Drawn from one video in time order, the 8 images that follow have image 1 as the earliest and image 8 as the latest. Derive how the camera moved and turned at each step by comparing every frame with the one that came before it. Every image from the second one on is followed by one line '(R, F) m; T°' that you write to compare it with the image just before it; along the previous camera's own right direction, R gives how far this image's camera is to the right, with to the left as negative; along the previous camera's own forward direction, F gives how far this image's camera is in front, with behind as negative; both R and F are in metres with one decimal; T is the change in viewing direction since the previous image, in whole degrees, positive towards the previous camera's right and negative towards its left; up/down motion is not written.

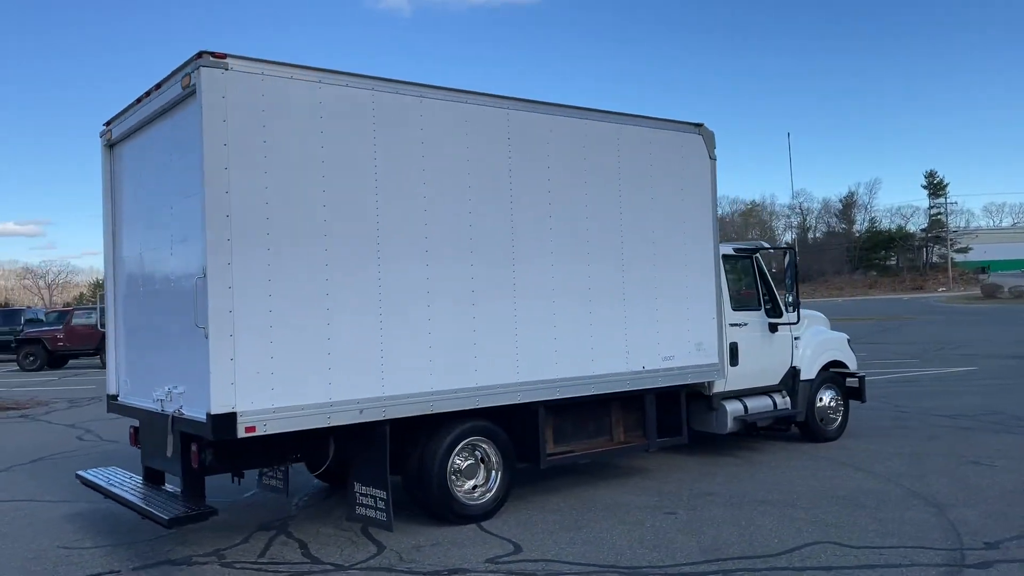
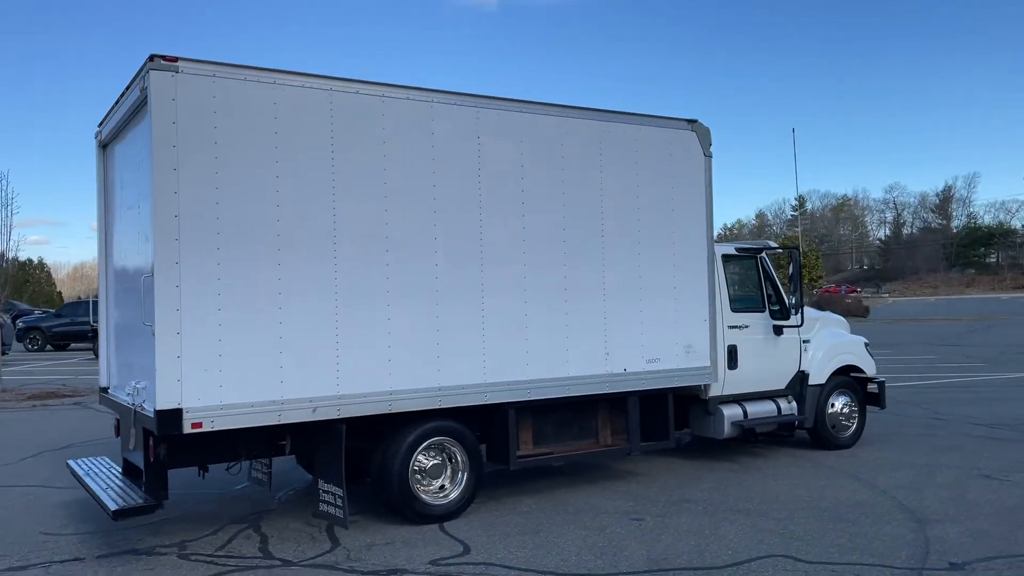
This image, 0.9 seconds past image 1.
(+0.8, +0.1) m; -5°
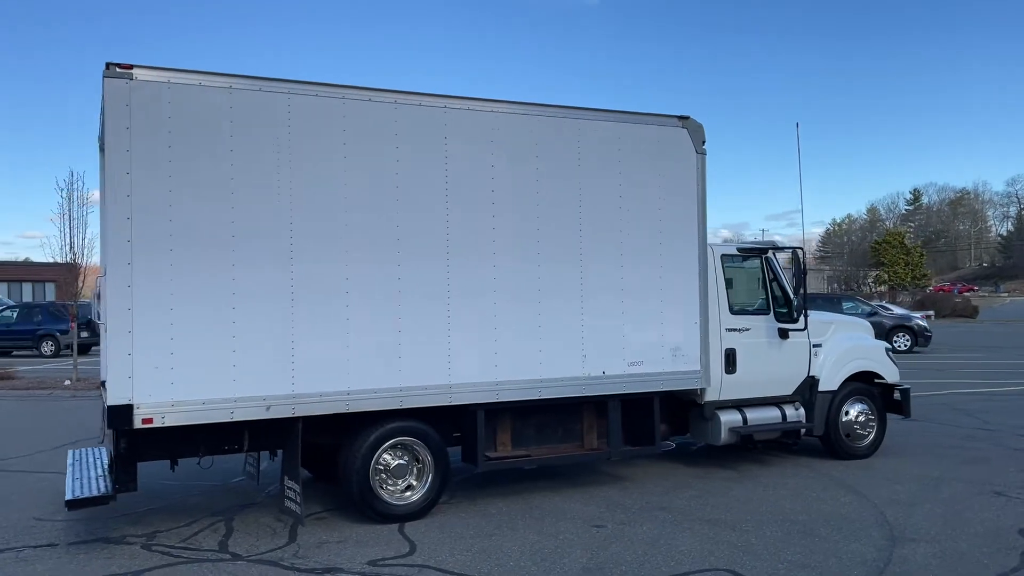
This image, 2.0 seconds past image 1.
(+0.9, +0.1) m; -6°
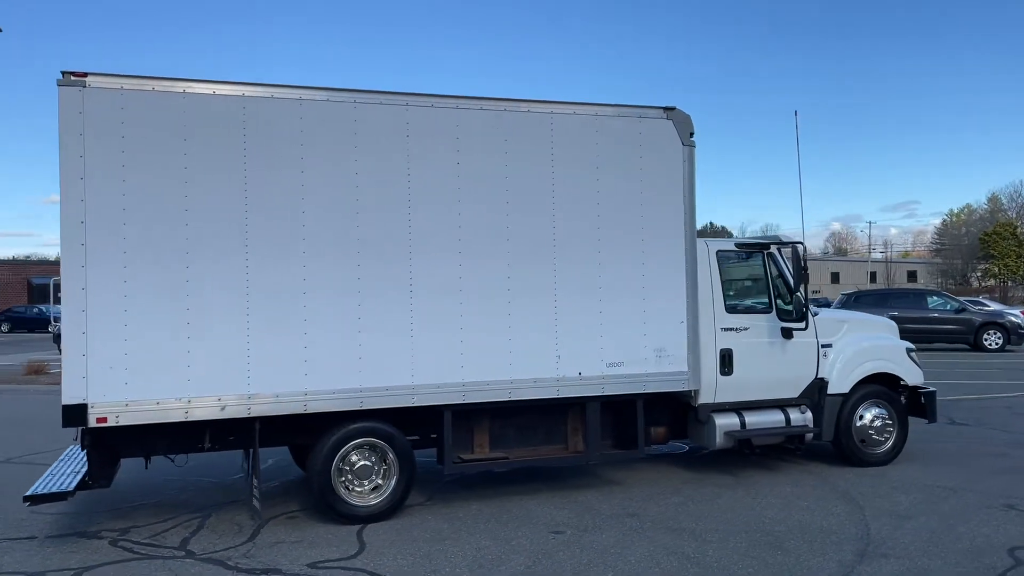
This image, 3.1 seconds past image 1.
(+0.9, +0.2) m; -6°
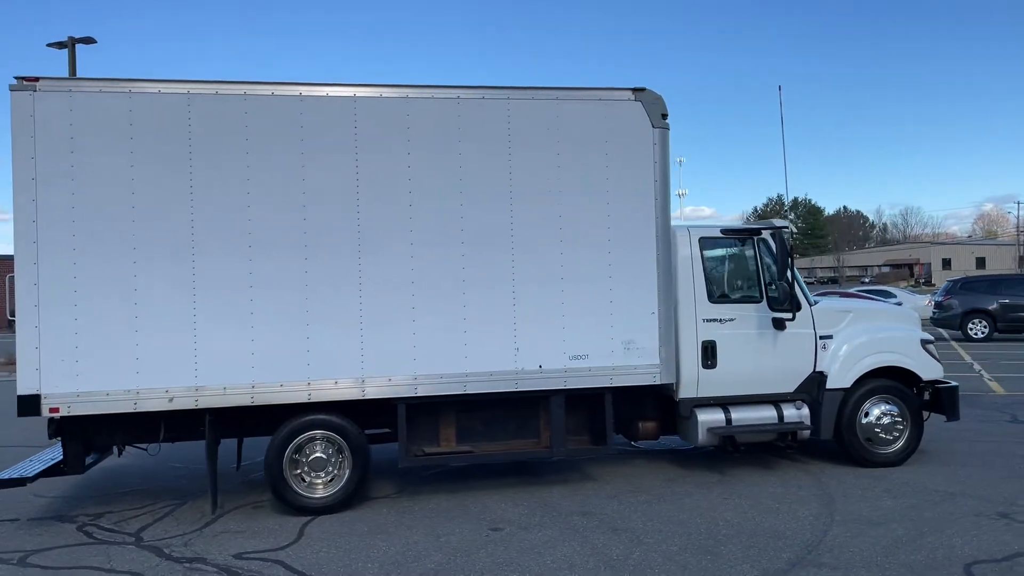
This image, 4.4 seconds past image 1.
(+1.2, +0.2) m; -7°
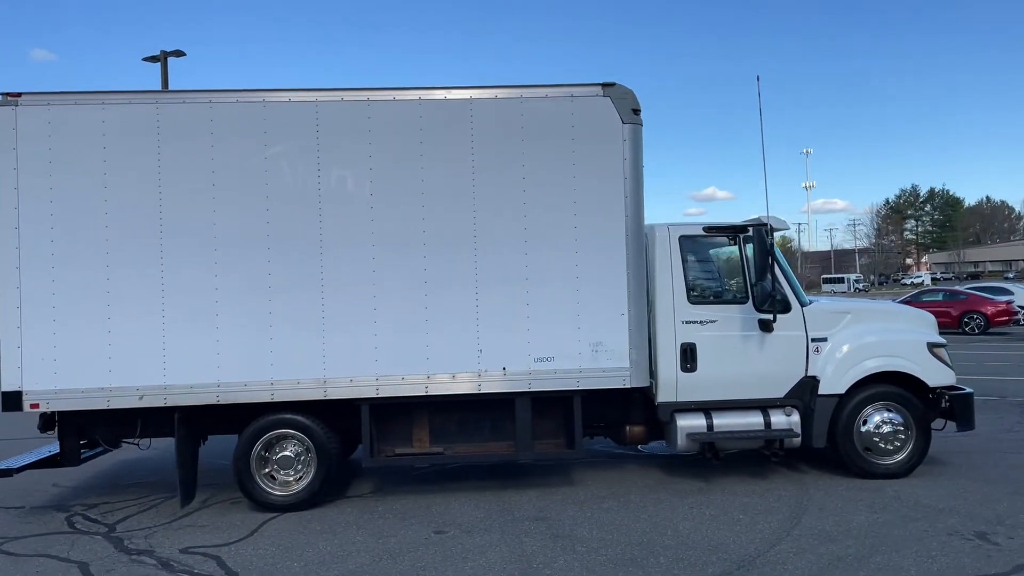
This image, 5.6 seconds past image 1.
(+1.1, +0.1) m; -7°
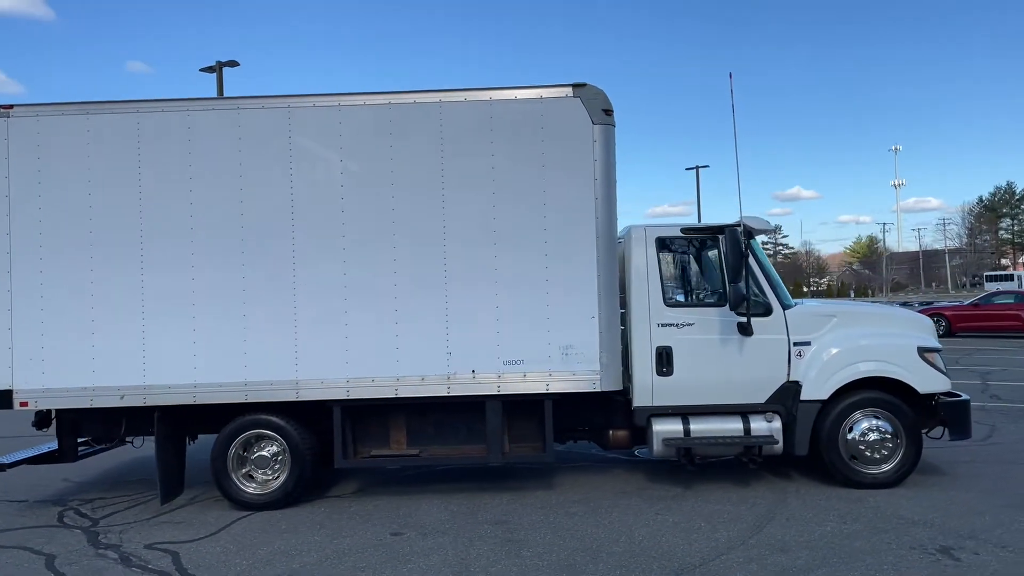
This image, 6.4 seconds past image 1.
(+0.7, 0.0) m; -5°
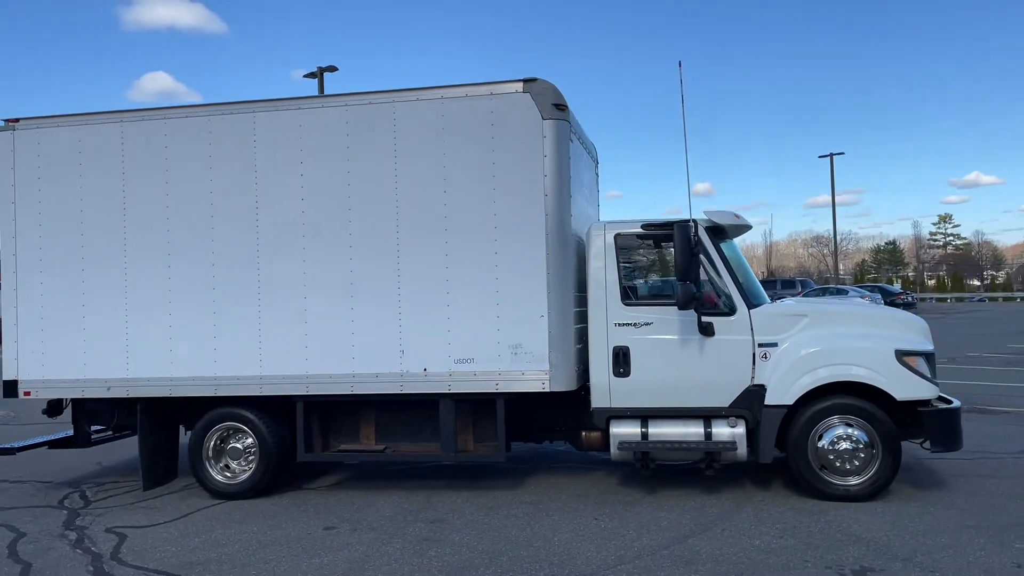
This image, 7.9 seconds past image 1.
(+1.4, +0.1) m; -9°
